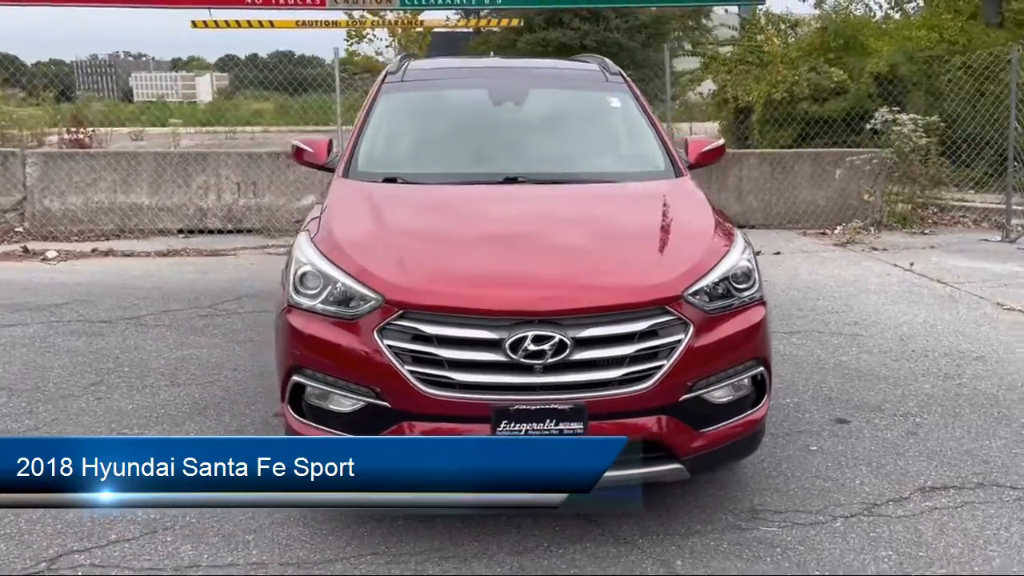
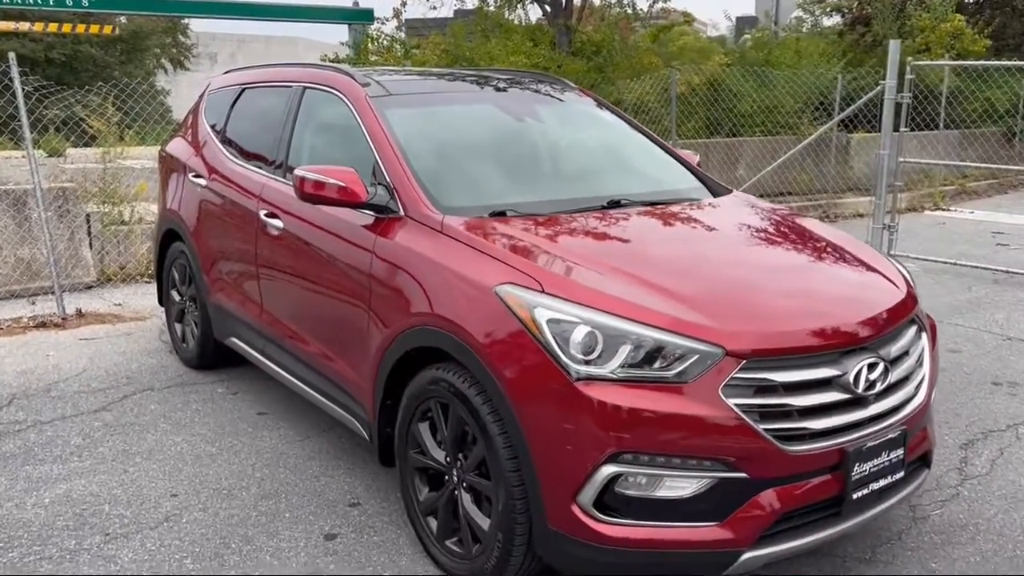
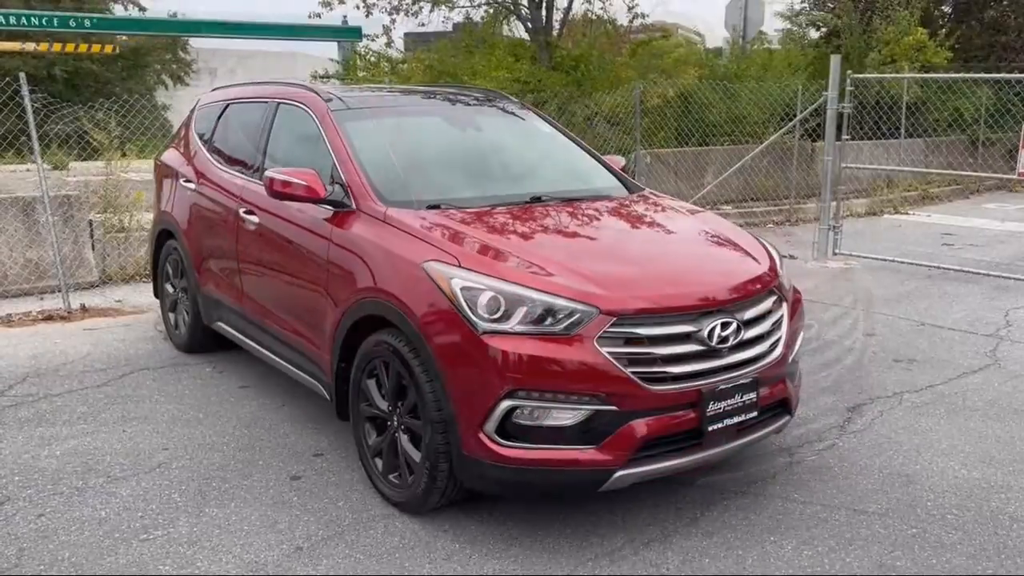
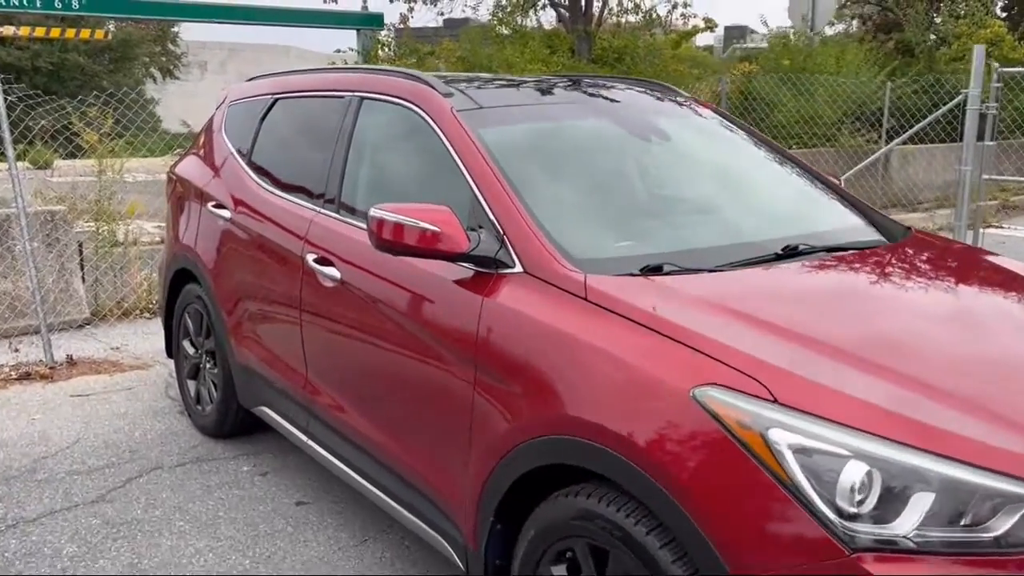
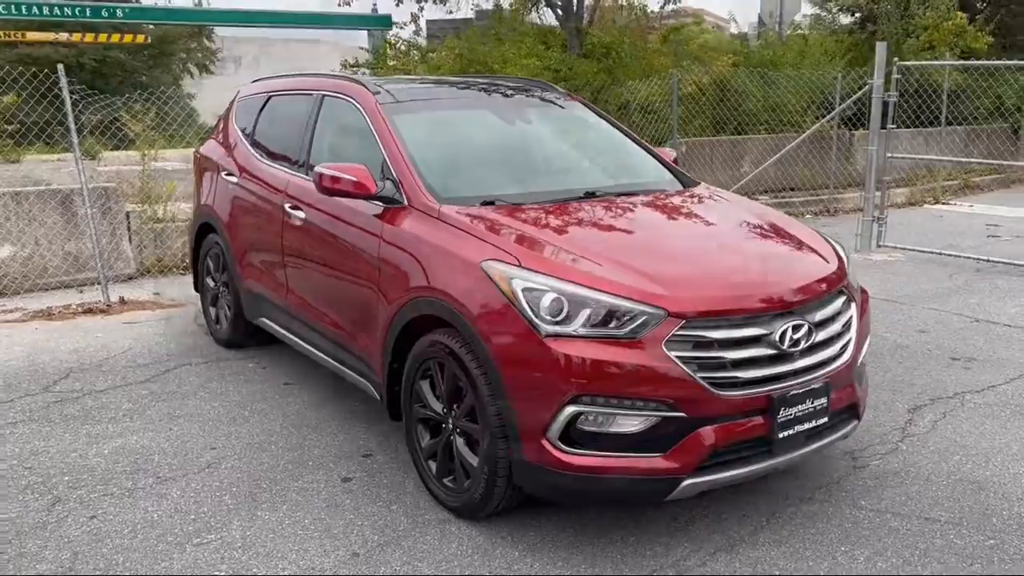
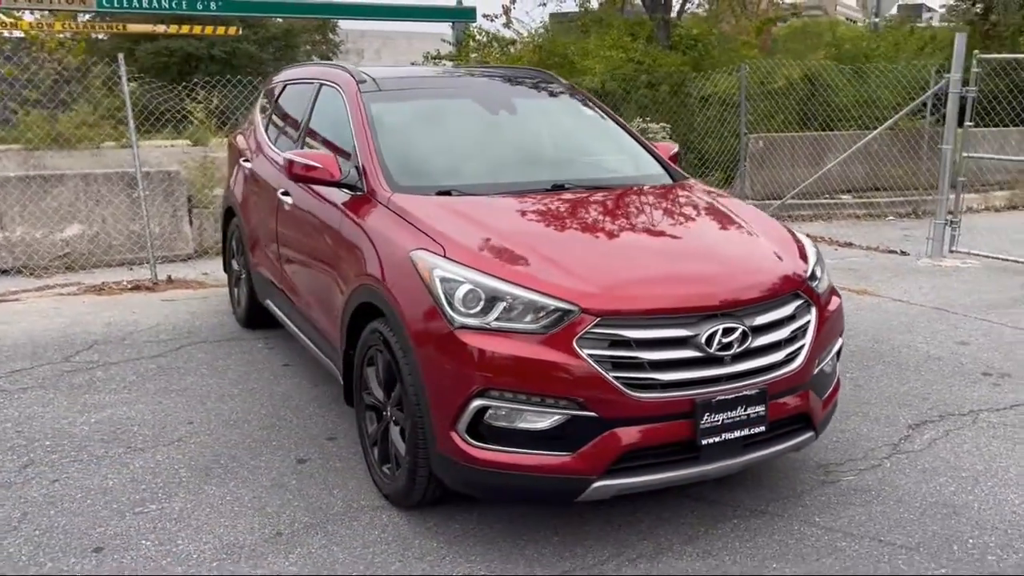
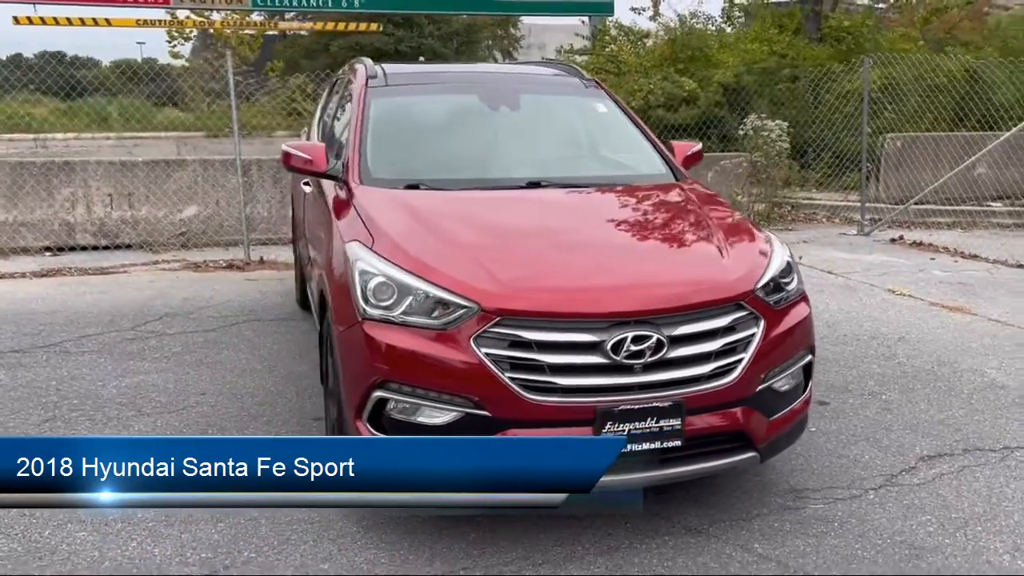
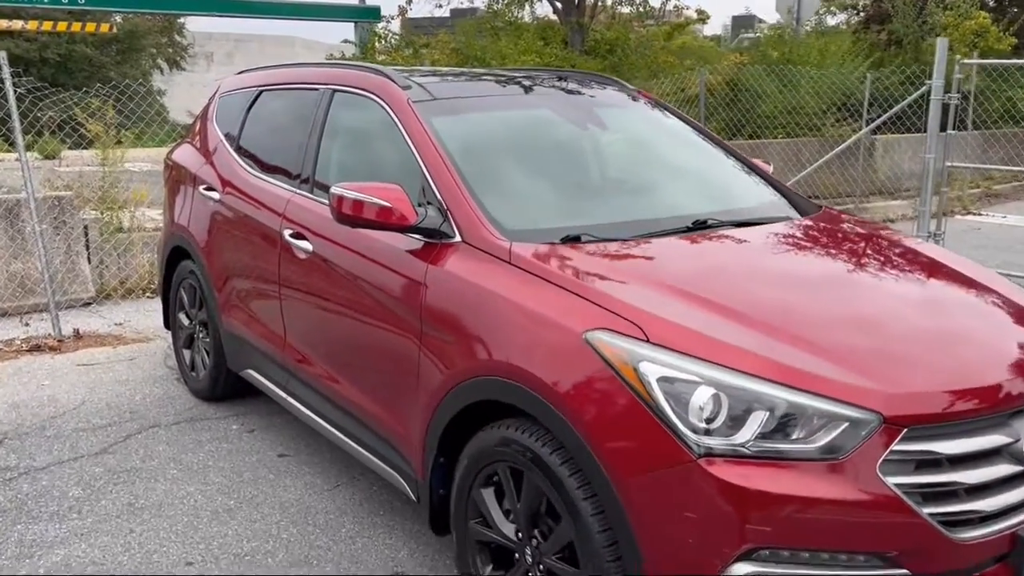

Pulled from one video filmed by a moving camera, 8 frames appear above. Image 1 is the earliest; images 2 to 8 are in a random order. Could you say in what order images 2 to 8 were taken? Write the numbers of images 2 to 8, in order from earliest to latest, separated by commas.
7, 6, 5, 3, 2, 8, 4
